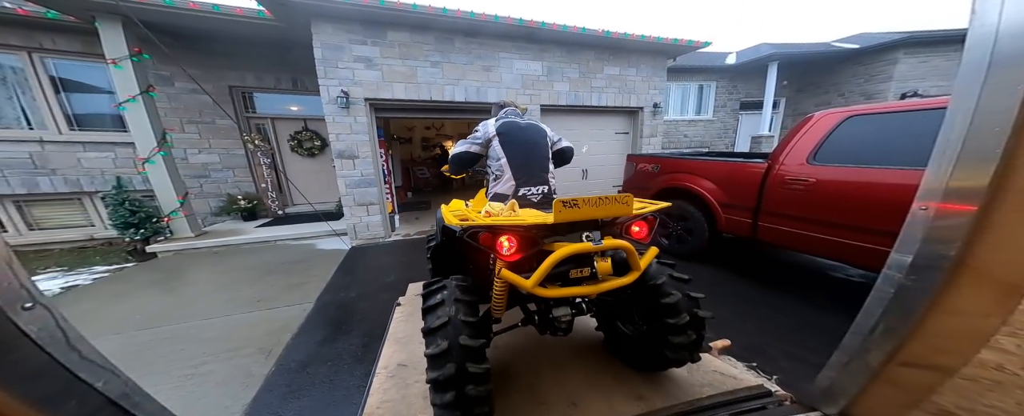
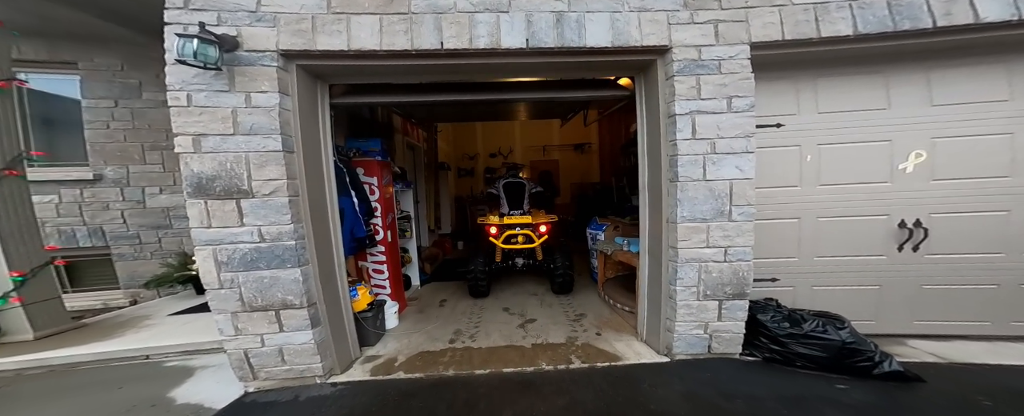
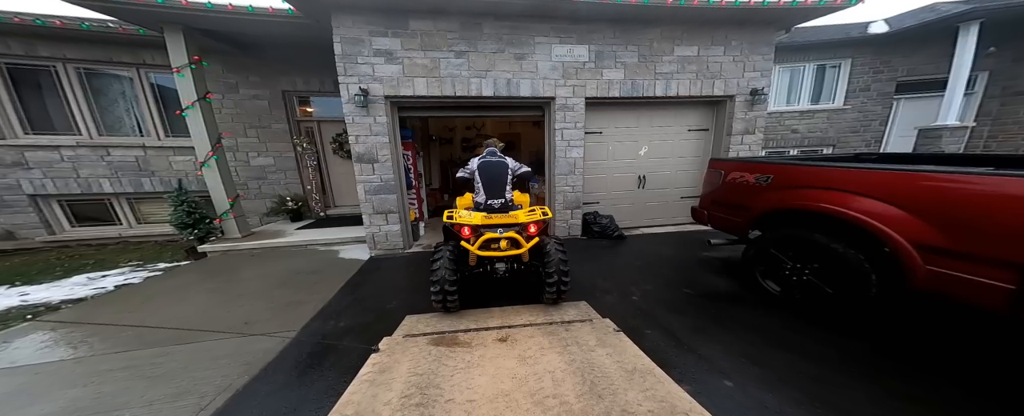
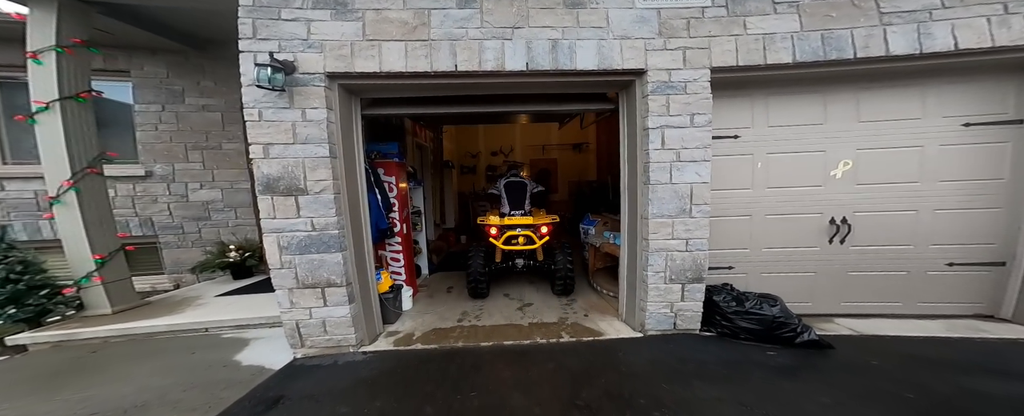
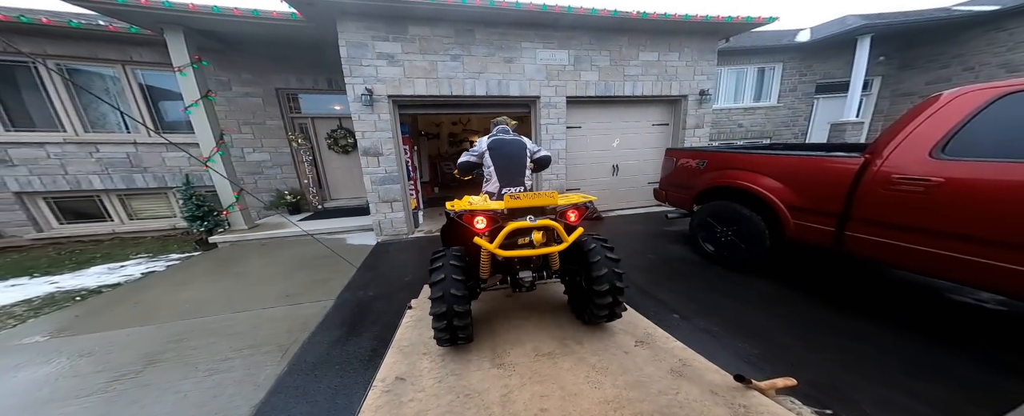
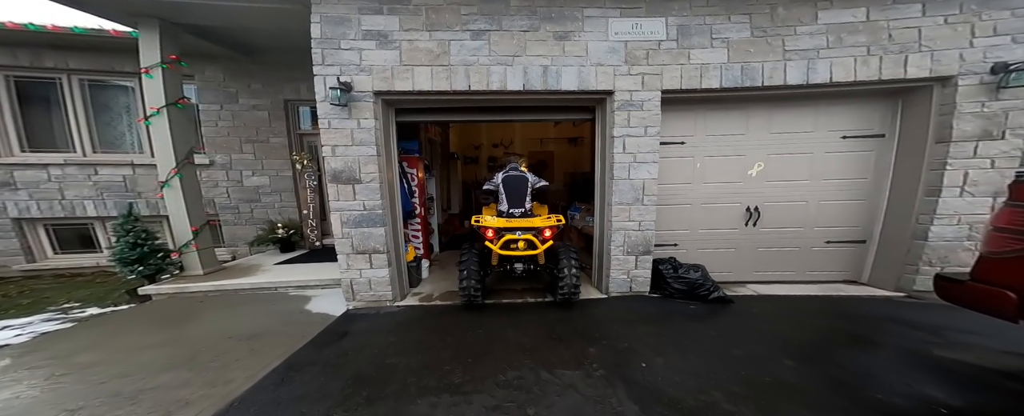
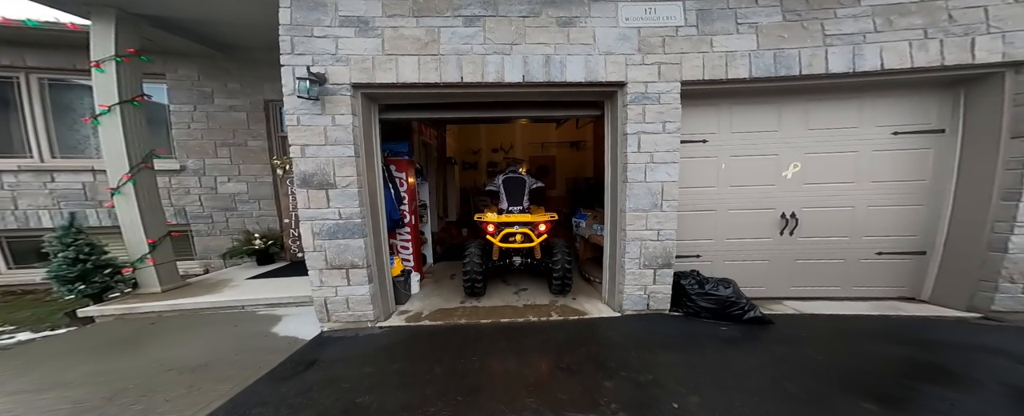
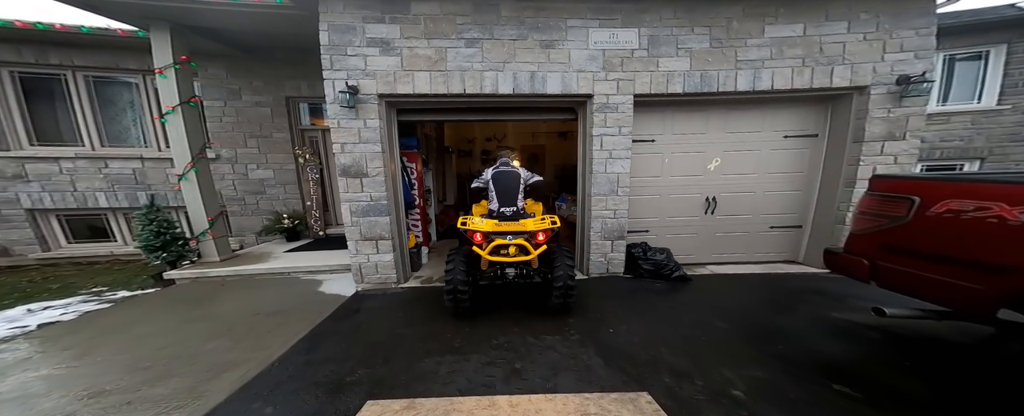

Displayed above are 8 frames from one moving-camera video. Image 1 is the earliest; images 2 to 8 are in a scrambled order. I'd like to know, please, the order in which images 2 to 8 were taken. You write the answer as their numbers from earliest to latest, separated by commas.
5, 3, 8, 6, 7, 4, 2
